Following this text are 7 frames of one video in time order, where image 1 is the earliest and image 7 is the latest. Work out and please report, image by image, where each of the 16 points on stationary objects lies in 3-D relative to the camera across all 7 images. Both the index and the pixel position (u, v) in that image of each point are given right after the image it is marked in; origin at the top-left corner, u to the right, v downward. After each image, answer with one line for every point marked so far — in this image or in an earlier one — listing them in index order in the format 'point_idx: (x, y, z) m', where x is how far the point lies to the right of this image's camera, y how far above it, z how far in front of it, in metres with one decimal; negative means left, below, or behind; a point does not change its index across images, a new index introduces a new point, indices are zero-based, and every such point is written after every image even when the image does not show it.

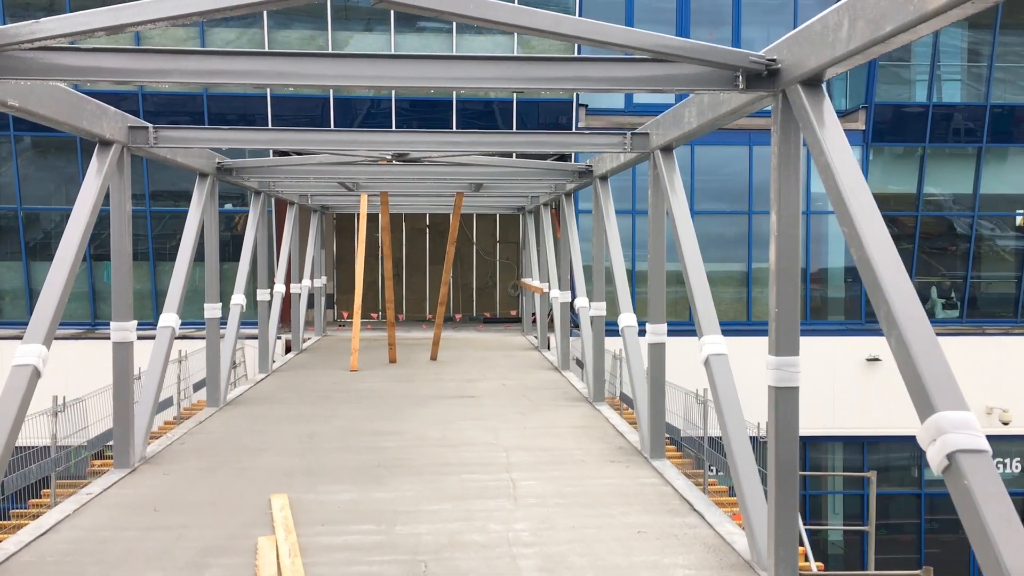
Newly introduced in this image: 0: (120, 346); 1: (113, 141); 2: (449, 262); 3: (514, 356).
0: (-2.0, -0.3, +5.9) m
1: (-1.9, +0.7, +5.7) m
2: (-0.6, +0.3, +12.3) m
3: (0.0, -0.7, +12.5) m
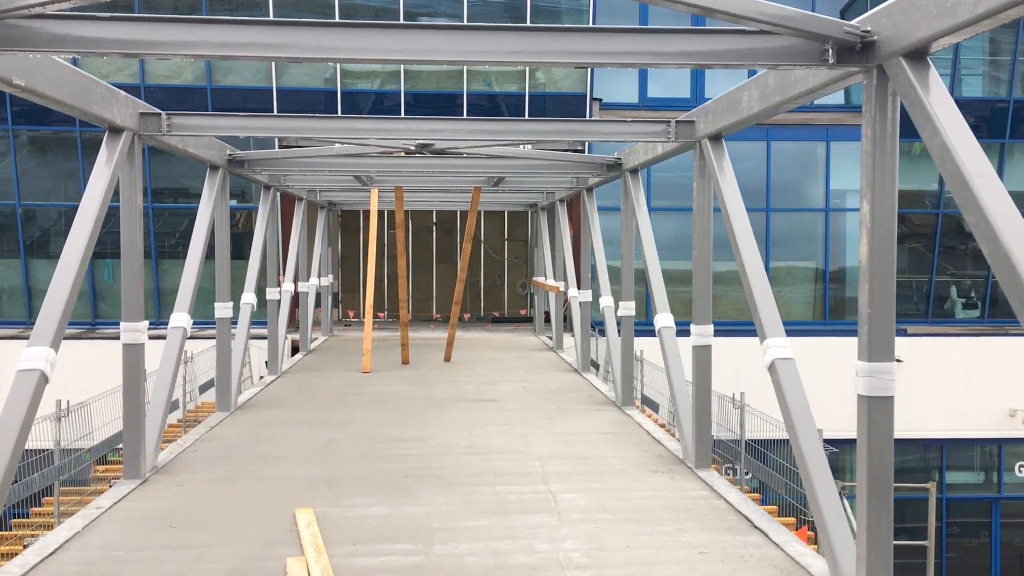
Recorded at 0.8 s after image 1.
0: (-1.8, -0.3, +5.5) m
1: (-1.7, +0.7, +5.3) m
2: (-0.5, +0.3, +11.9) m
3: (+0.2, -0.7, +12.2) m
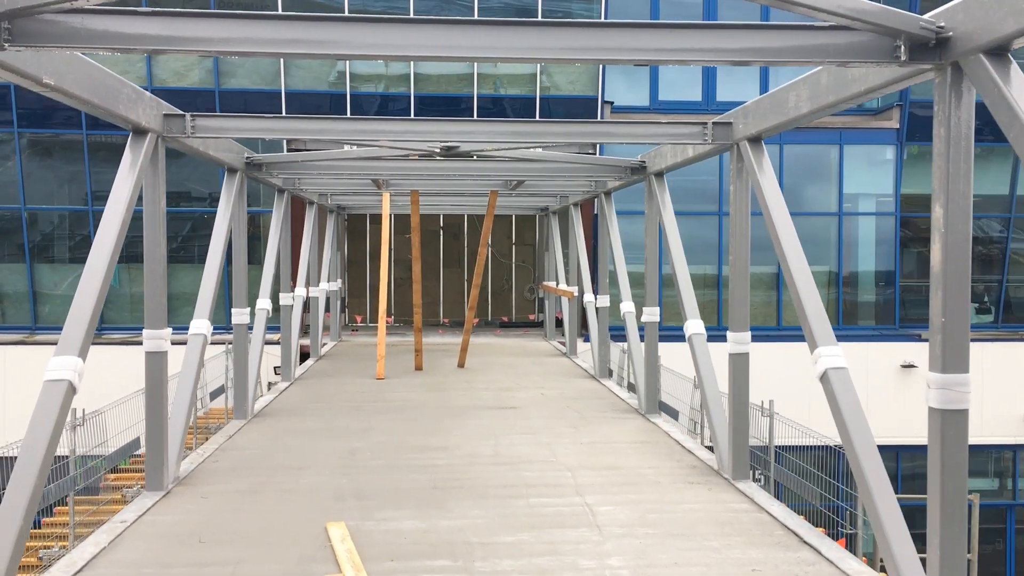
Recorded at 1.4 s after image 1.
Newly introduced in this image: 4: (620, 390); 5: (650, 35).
0: (-1.6, -0.3, +5.4) m
1: (-1.6, +0.7, +5.2) m
2: (-0.3, +0.2, +11.7) m
3: (+0.3, -0.8, +12.0) m
4: (+0.9, -0.8, +9.5) m
5: (+0.4, +0.8, +3.6) m
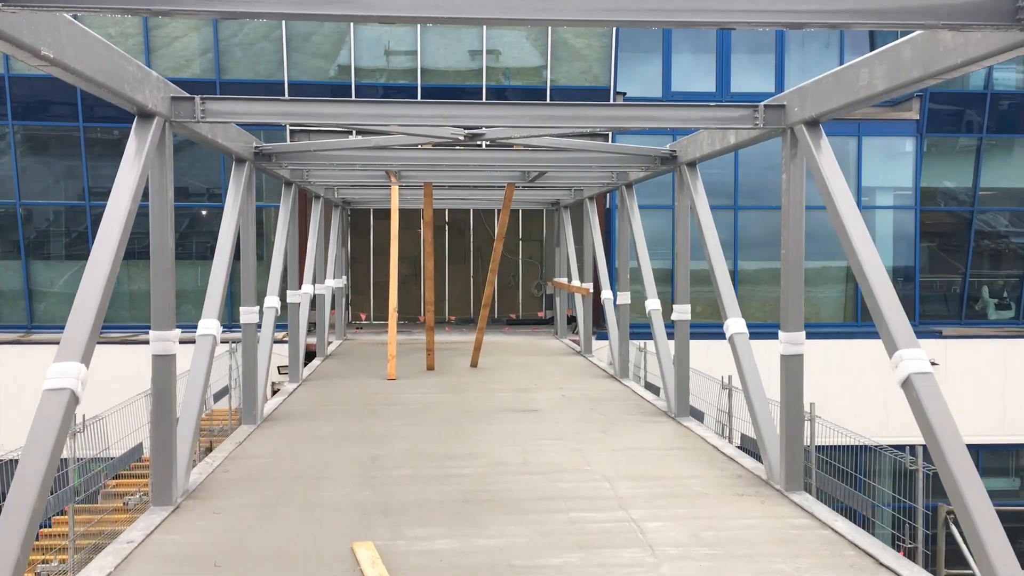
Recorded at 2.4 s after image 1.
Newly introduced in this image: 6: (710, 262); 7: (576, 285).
0: (-1.5, -0.3, +5.0) m
1: (-1.4, +0.7, +4.7) m
2: (-0.2, +0.3, +11.3) m
3: (+0.4, -0.7, +11.6) m
4: (+1.0, -0.8, +9.1) m
5: (+0.6, +0.8, +3.2) m
6: (+1.1, +0.2, +6.7) m
7: (+0.7, 0.0, +12.5) m
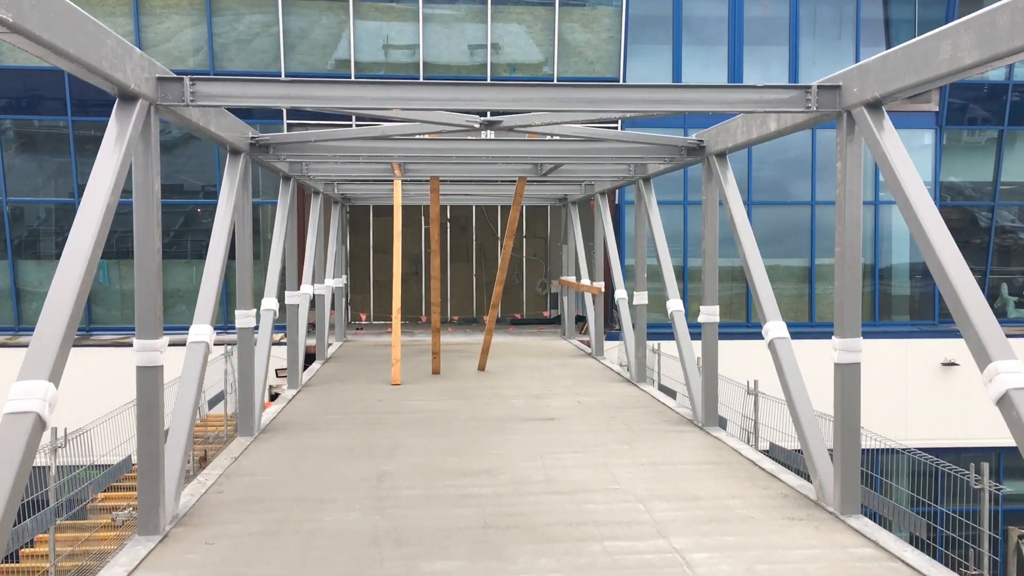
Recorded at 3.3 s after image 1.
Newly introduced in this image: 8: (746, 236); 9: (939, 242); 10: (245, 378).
0: (-1.4, -0.3, +4.4) m
1: (-1.3, +0.7, +4.2) m
2: (-0.1, +0.3, +10.8) m
3: (+0.5, -0.7, +11.1) m
4: (+1.1, -0.8, +8.6) m
5: (+0.7, +0.8, +2.6) m
6: (+1.2, +0.1, +6.2) m
7: (+0.8, 0.0, +11.9) m
8: (+1.2, +0.3, +6.2) m
9: (+1.4, +0.2, +3.9) m
10: (-1.5, -0.5, +6.8) m
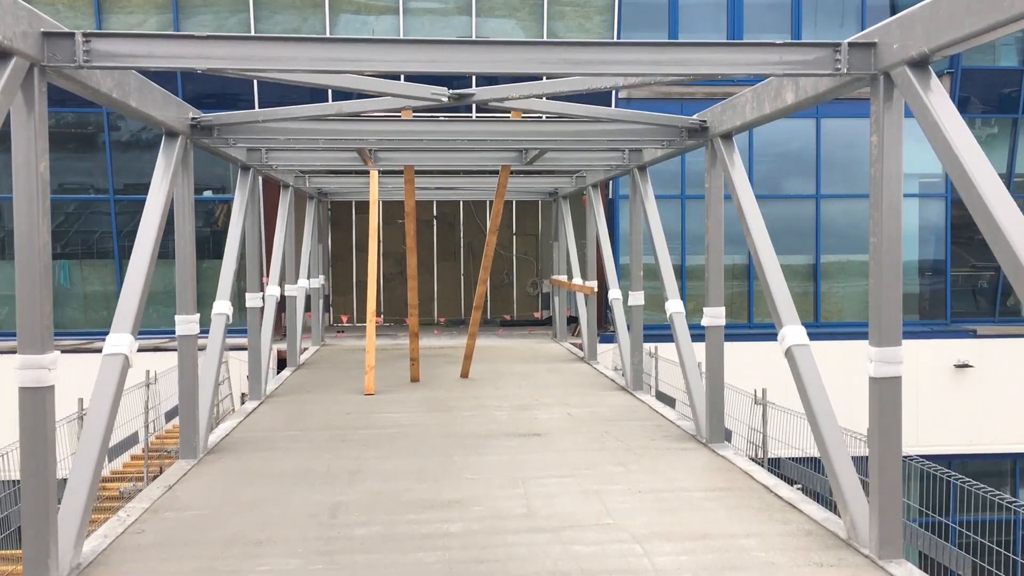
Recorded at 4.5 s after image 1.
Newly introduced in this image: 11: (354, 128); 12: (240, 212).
0: (-1.5, -0.3, +3.6) m
1: (-1.4, +0.7, +3.4) m
2: (-0.2, +0.3, +10.0) m
3: (+0.4, -0.7, +10.3) m
4: (+1.0, -0.8, +7.8) m
5: (+0.6, +0.8, +1.8) m
6: (+1.1, +0.2, +5.4) m
7: (+0.6, 0.0, +11.1) m
8: (+1.1, +0.3, +5.4) m
9: (+1.3, +0.2, +3.1) m
10: (-1.6, -0.5, +6.0) m
11: (-0.9, +0.9, +6.4) m
12: (-1.7, +0.5, +7.5) m
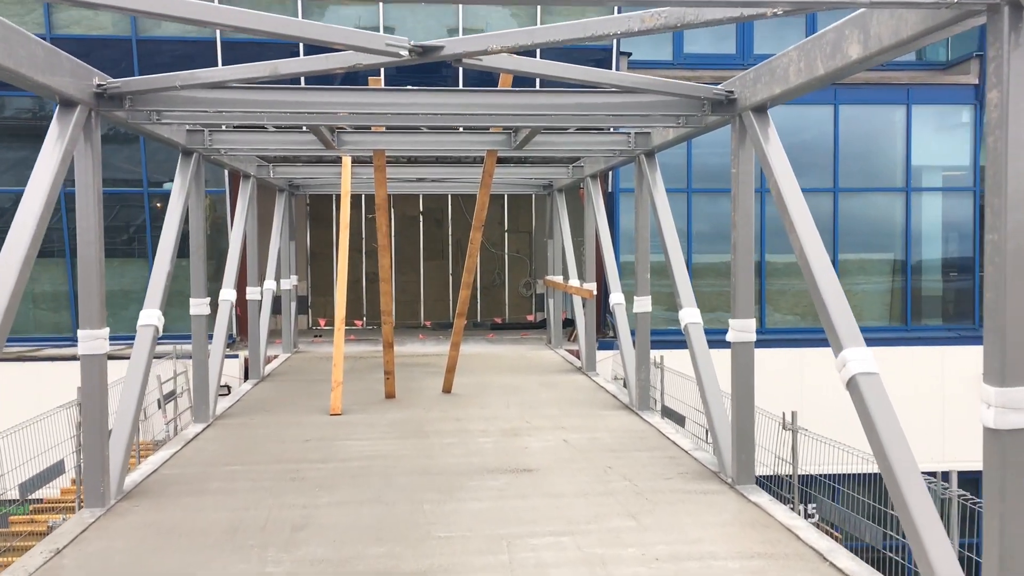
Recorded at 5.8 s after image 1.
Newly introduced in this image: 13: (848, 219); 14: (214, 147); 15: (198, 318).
0: (-1.5, -0.4, +2.5) m
1: (-1.5, +0.6, +2.3) m
2: (-0.3, +0.2, +8.8) m
3: (+0.3, -0.7, +9.1) m
4: (+0.9, -0.8, +6.6) m
5: (+0.5, +0.7, +0.7) m
6: (+1.0, +0.1, +4.3) m
7: (+0.5, 0.0, +10.0) m
8: (+1.1, +0.2, +4.3) m
9: (+1.2, +0.1, +2.0) m
10: (-1.7, -0.6, +4.9) m
11: (-0.9, +0.8, +5.2) m
12: (-1.8, +0.5, +6.4) m
13: (+4.0, +0.8, +14.2) m
14: (-1.7, +0.8, +6.9) m
15: (-1.9, -0.2, +7.3) m
